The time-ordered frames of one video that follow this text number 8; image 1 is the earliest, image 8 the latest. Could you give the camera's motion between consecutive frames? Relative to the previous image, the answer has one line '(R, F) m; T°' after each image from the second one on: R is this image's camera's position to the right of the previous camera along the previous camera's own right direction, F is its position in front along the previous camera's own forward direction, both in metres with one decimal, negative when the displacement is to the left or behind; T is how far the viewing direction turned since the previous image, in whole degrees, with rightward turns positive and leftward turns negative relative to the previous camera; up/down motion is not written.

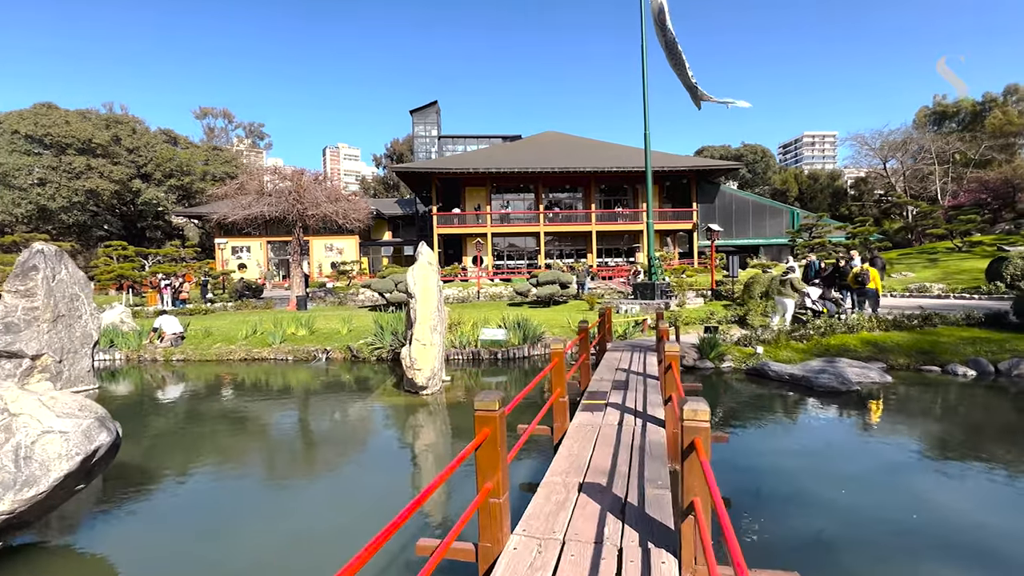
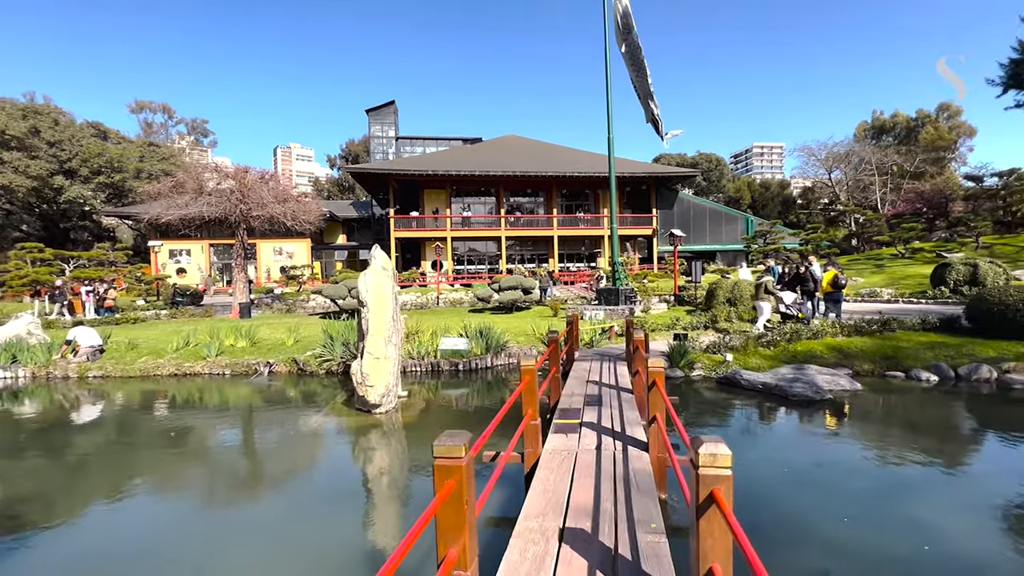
(0.0, +0.6) m; +5°
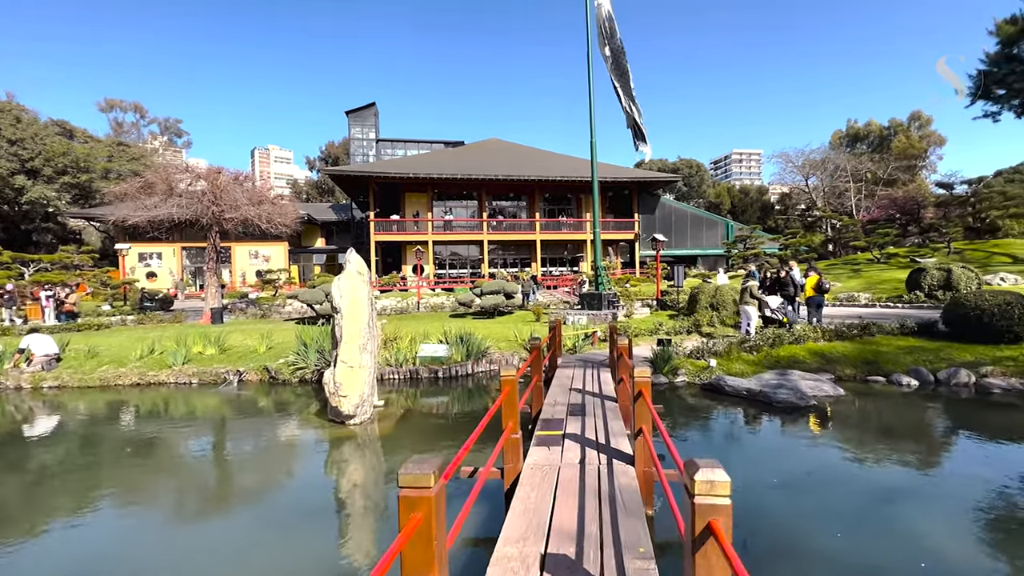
(0.0, +0.2) m; +2°
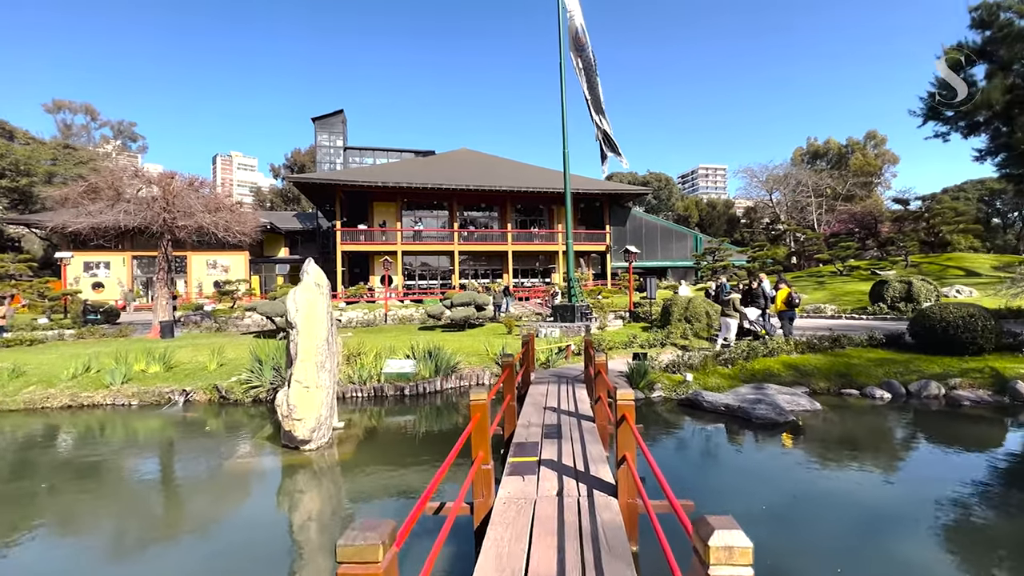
(0.0, +0.4) m; +3°
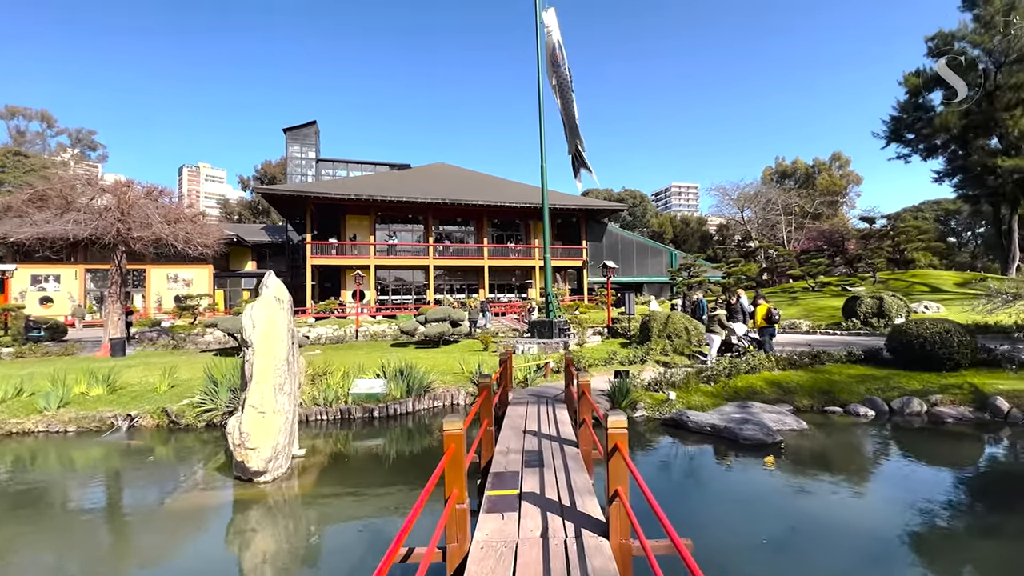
(0.0, +0.4) m; +3°
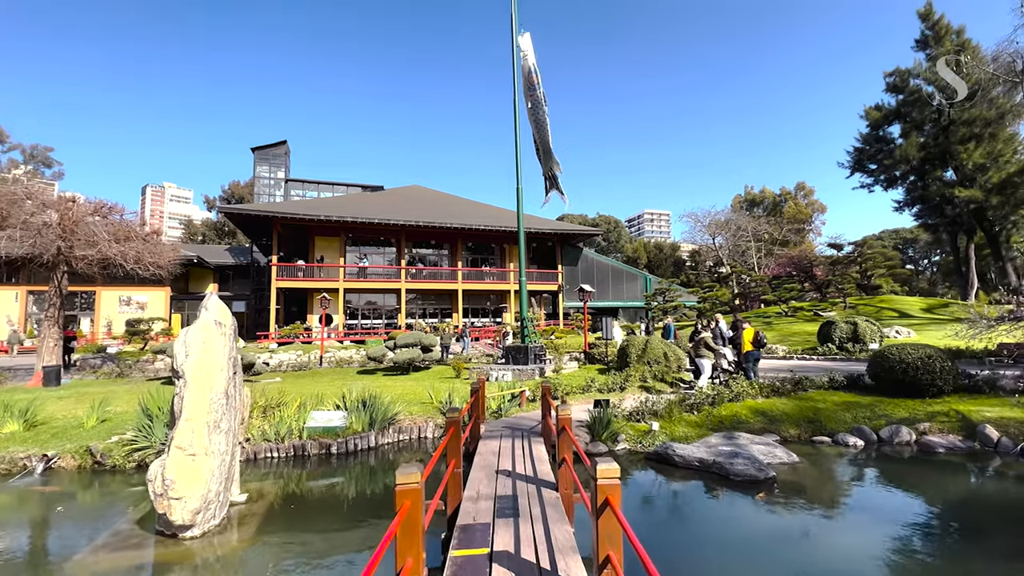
(0.0, +0.6) m; +3°
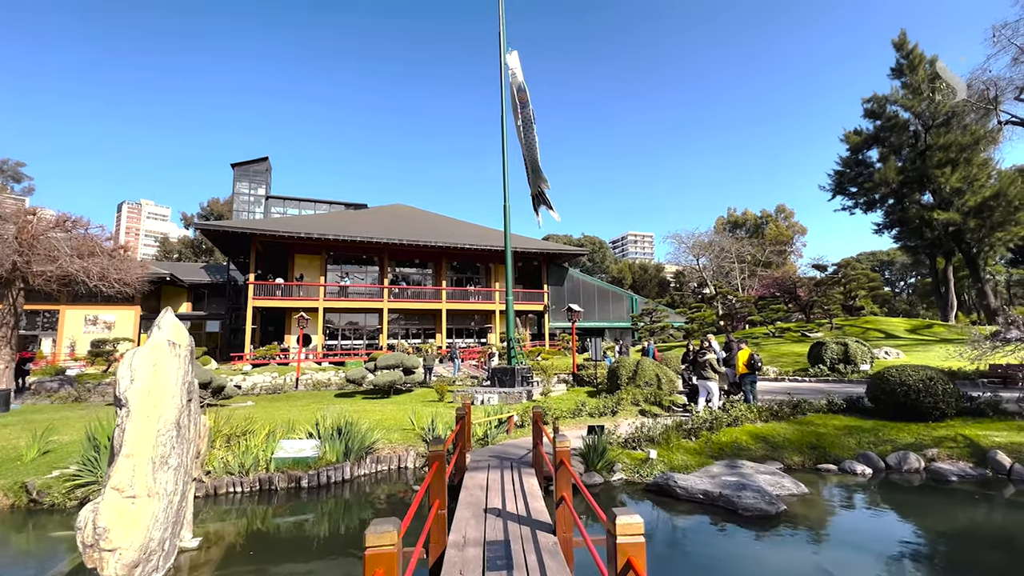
(-0.1, +0.5) m; +2°
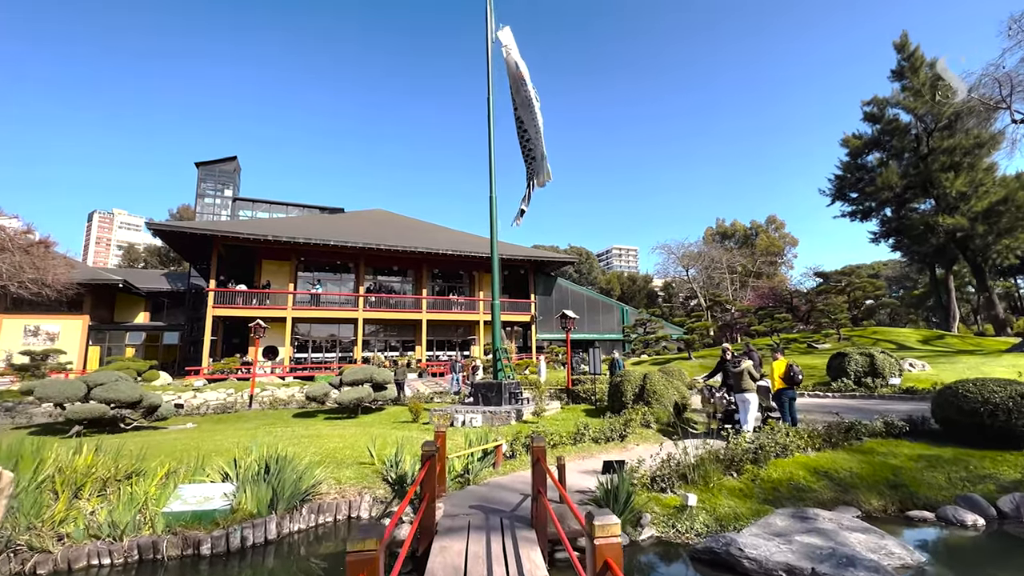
(-0.1, +2.1) m; +2°
